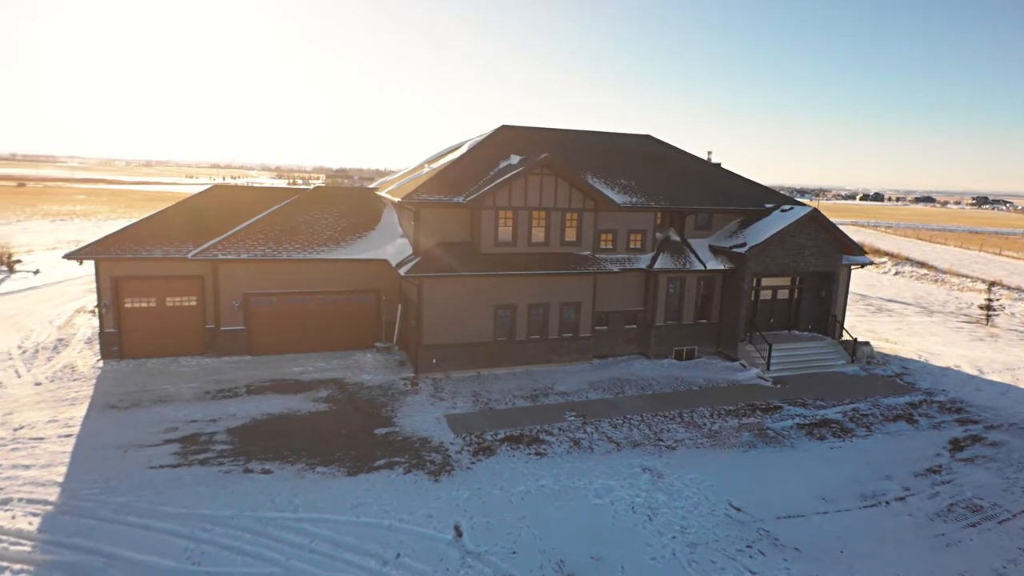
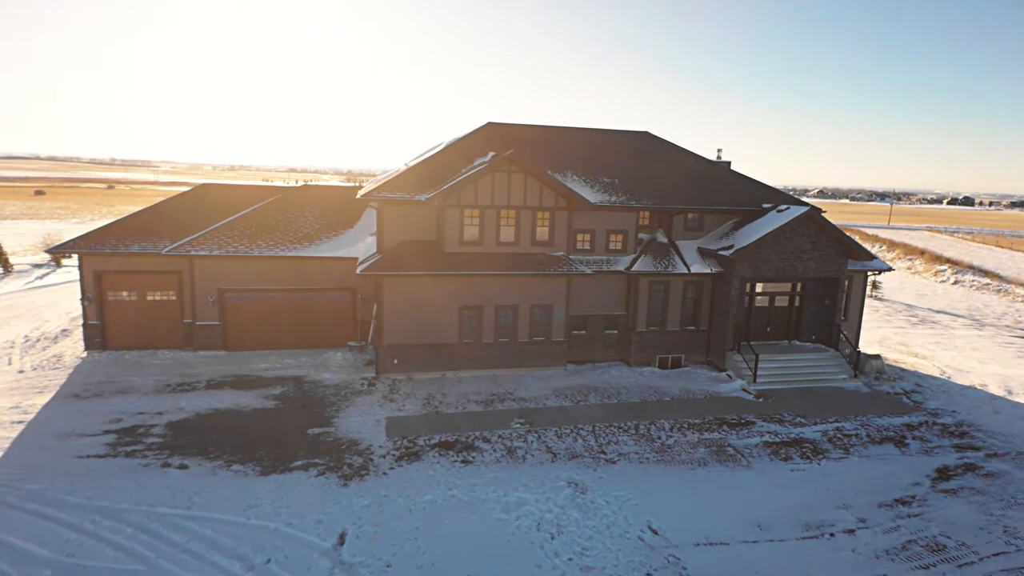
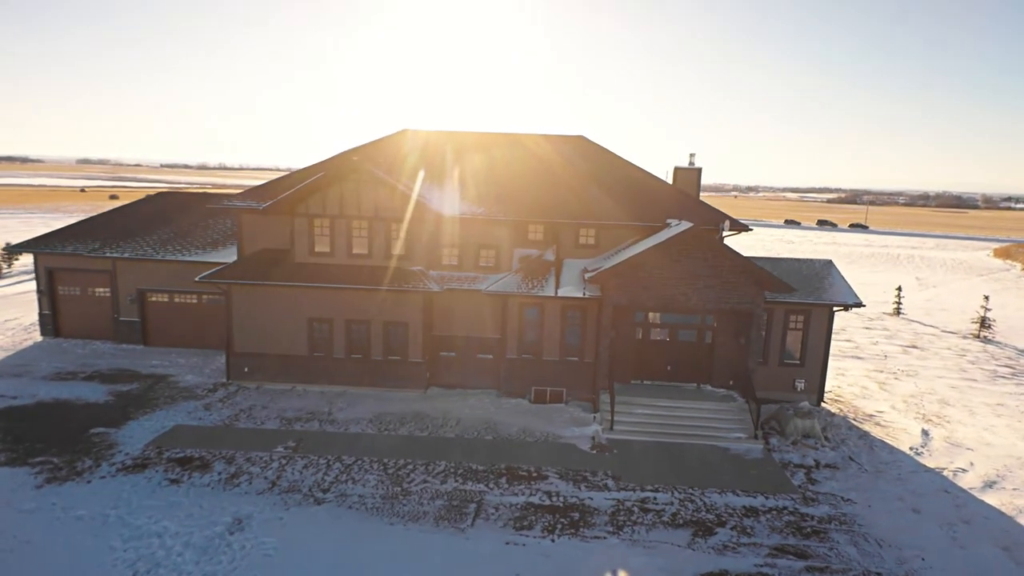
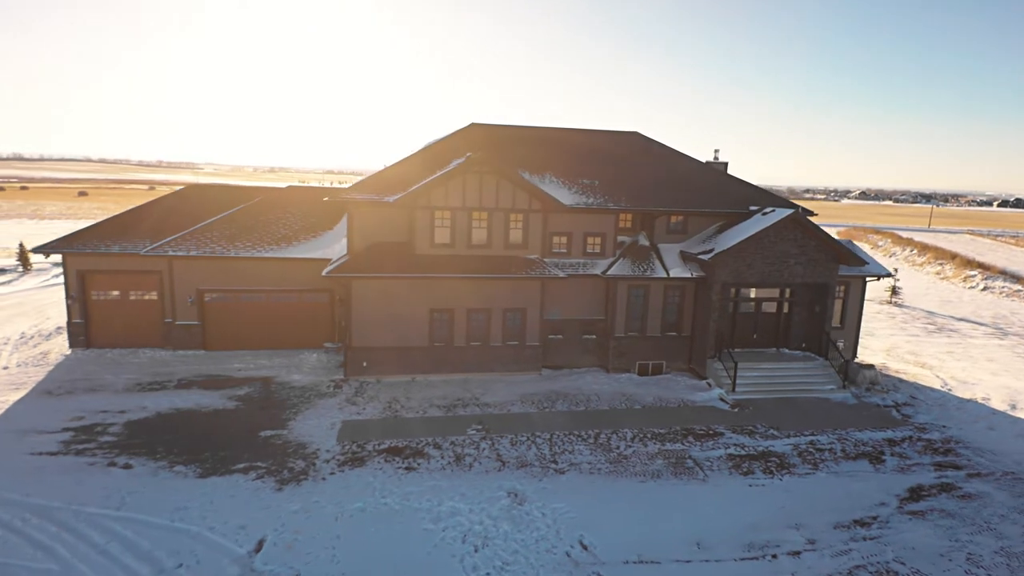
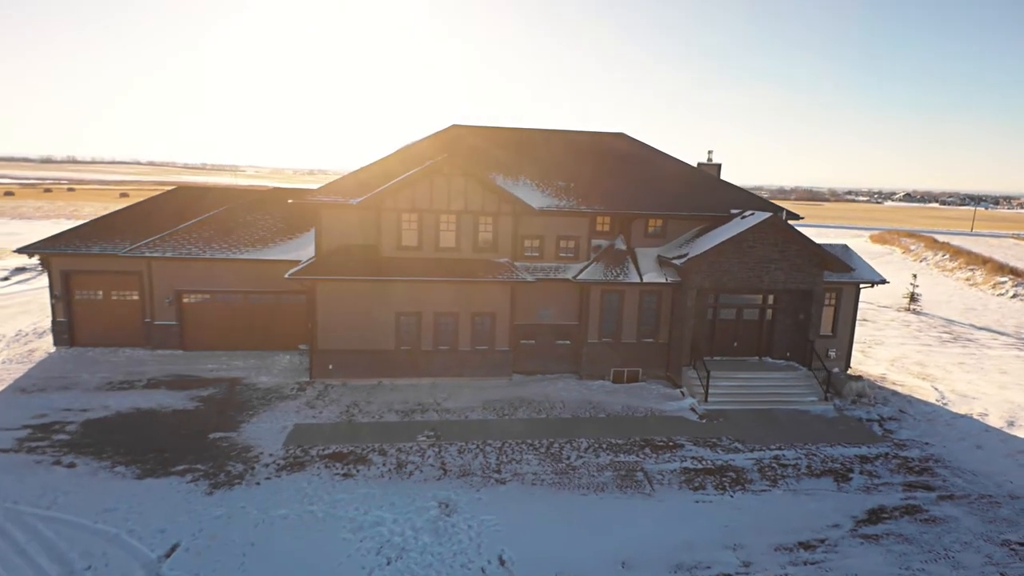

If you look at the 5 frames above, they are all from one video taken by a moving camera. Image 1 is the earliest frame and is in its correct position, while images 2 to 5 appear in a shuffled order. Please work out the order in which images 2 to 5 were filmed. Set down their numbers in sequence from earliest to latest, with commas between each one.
2, 4, 5, 3
